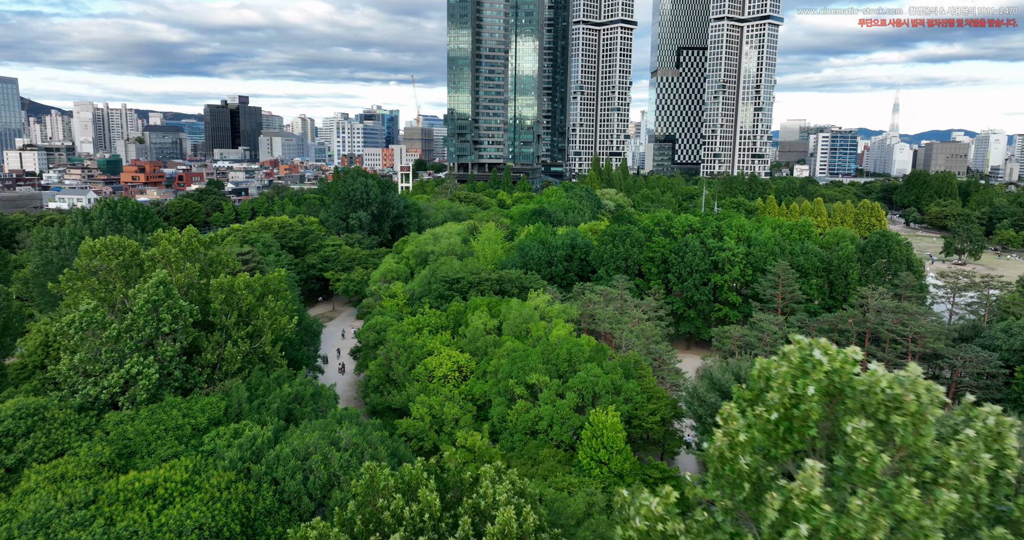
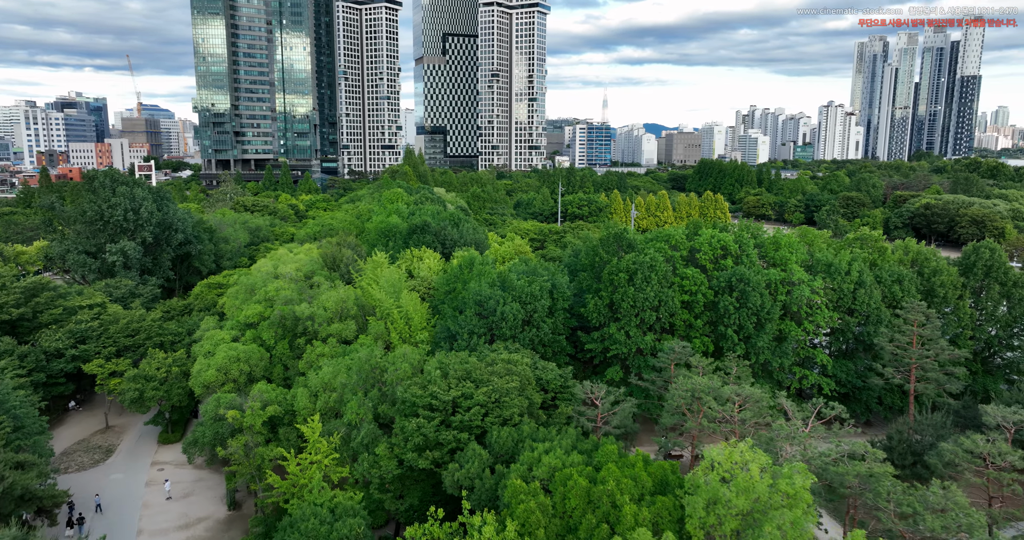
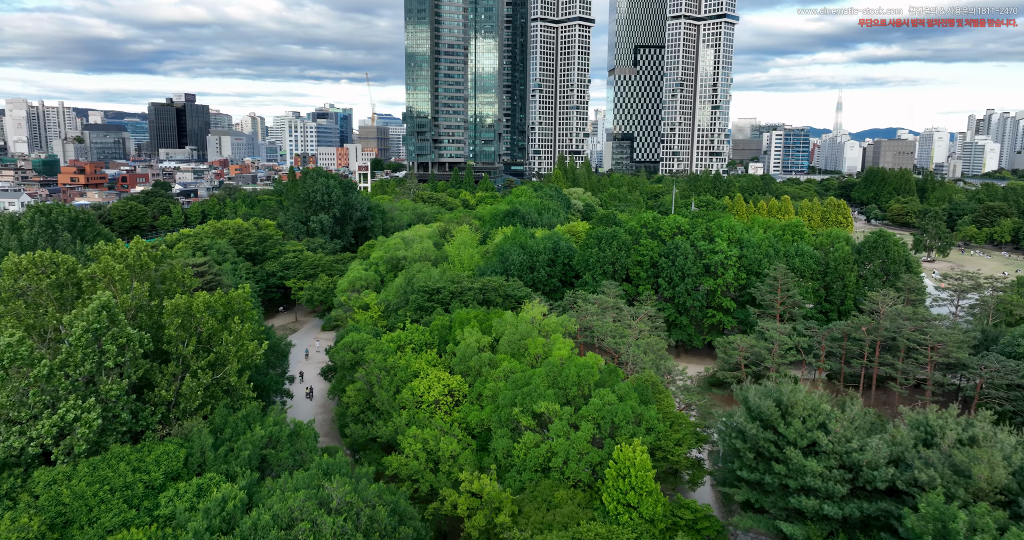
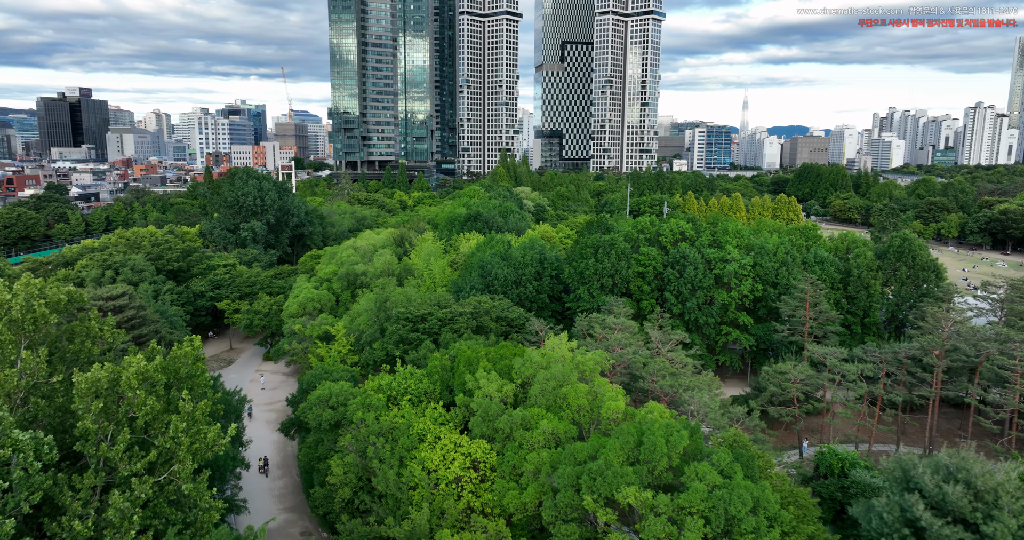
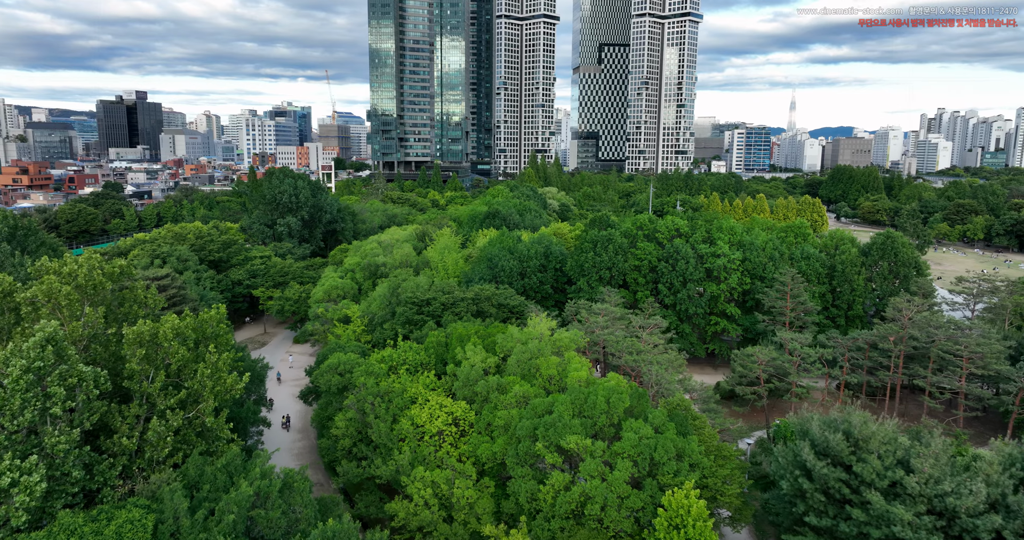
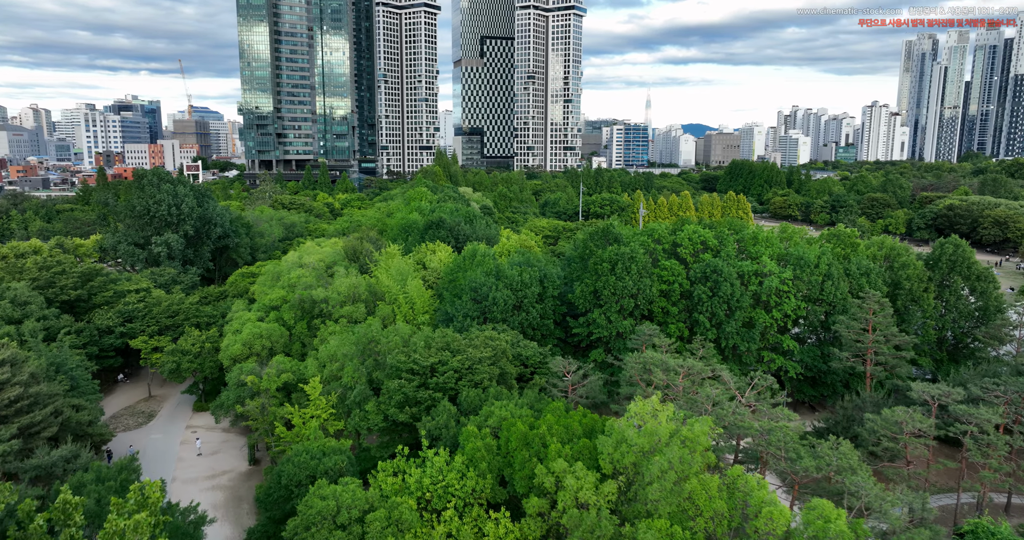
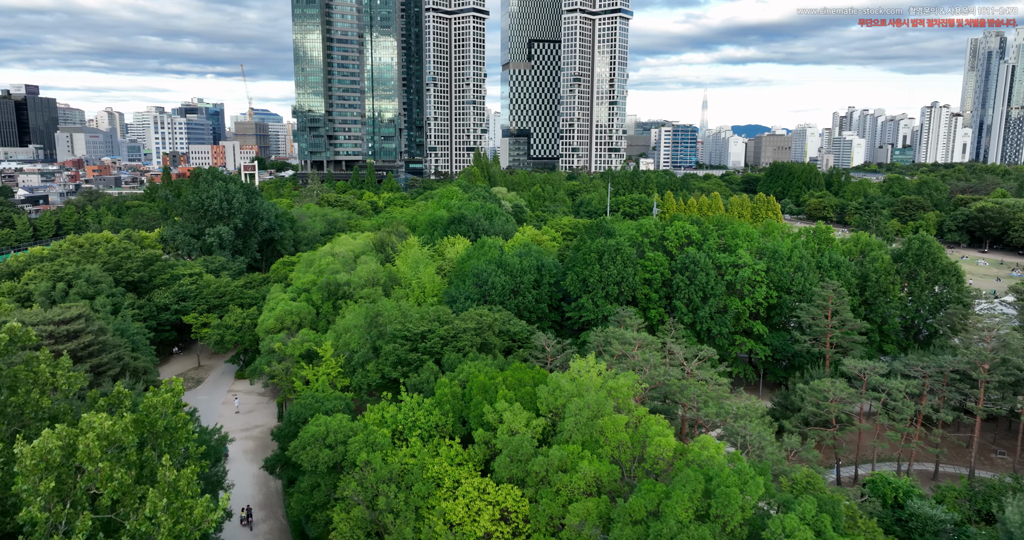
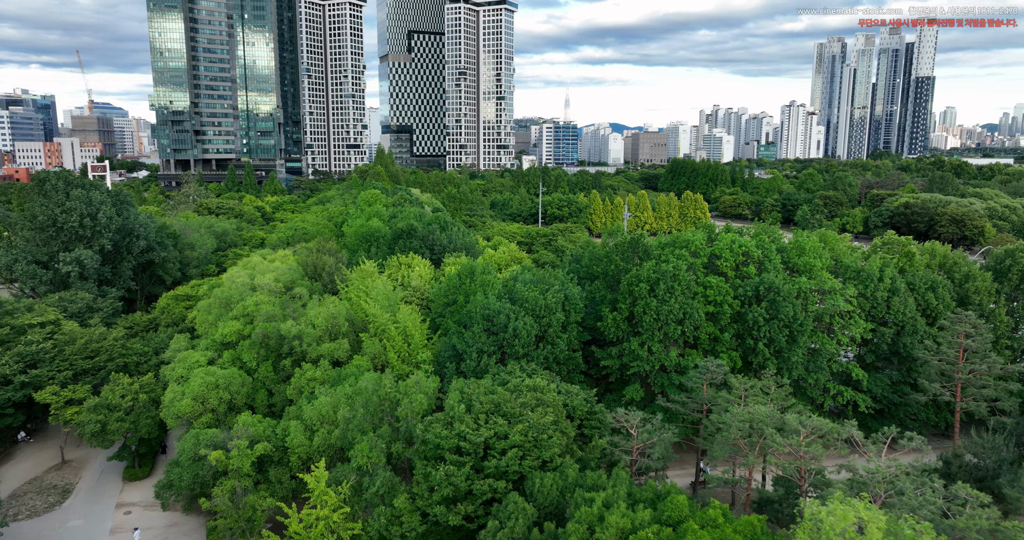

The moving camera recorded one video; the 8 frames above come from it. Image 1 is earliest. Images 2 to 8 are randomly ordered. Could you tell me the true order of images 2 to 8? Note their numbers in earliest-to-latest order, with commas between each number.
3, 5, 4, 7, 6, 2, 8
